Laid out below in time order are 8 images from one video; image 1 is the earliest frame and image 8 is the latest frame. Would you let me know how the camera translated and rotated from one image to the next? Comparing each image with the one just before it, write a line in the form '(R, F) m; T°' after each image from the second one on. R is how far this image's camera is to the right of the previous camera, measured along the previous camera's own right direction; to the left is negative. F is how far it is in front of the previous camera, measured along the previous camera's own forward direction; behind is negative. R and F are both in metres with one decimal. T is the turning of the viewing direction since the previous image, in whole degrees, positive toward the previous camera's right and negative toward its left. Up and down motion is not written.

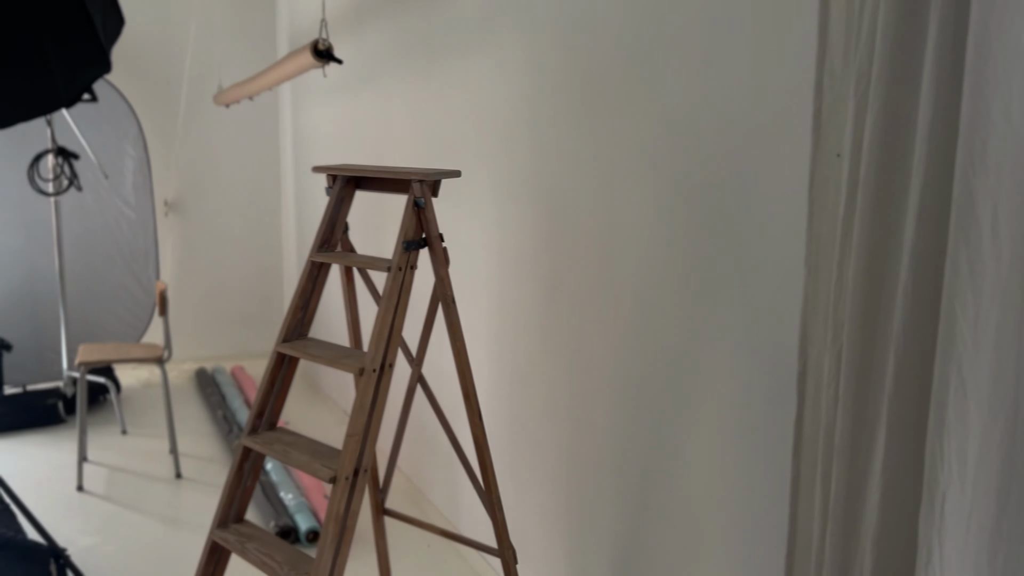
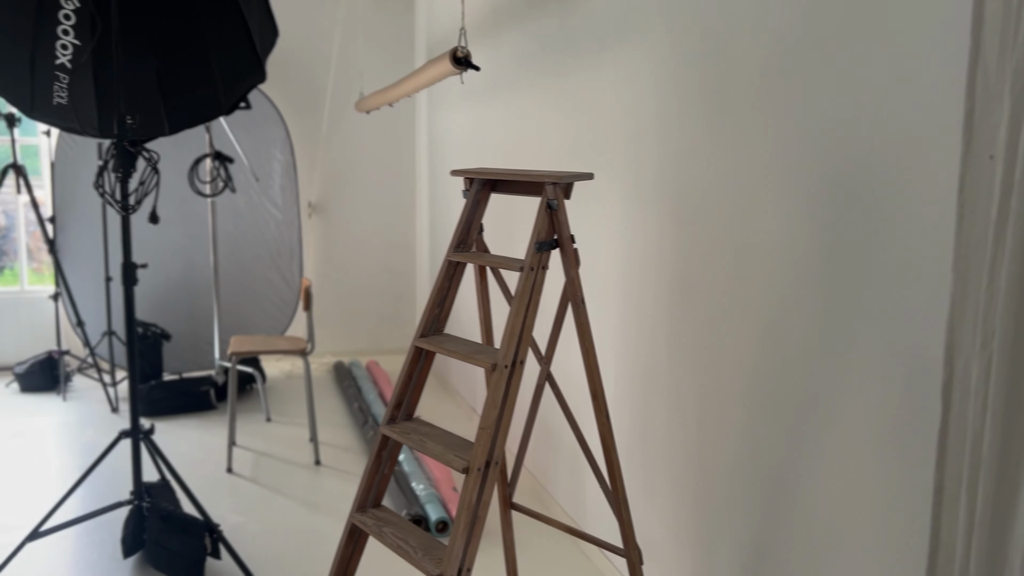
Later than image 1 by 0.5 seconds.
(0.0, 0.0) m; -8°
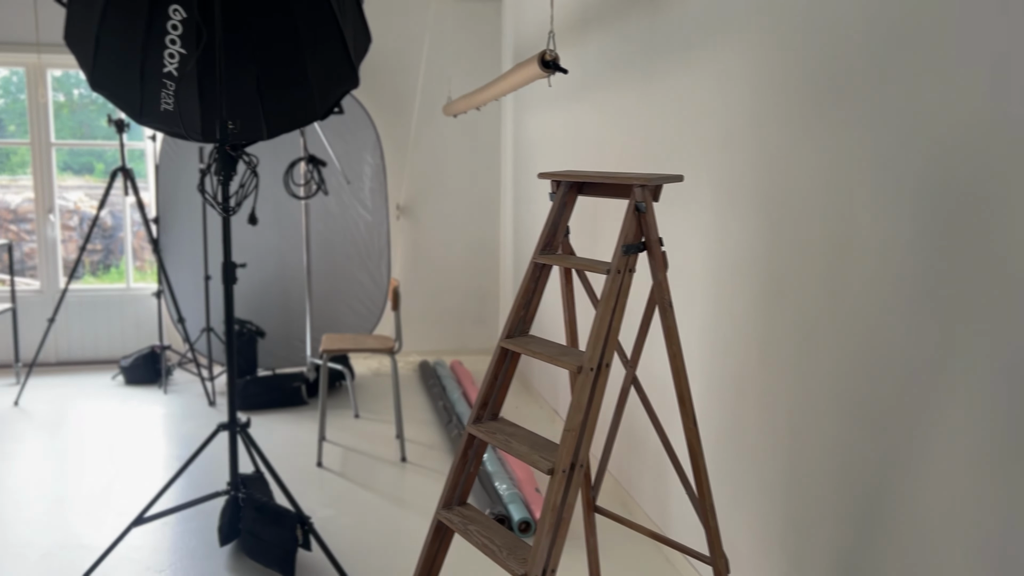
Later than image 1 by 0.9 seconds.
(0.0, 0.0) m; -6°
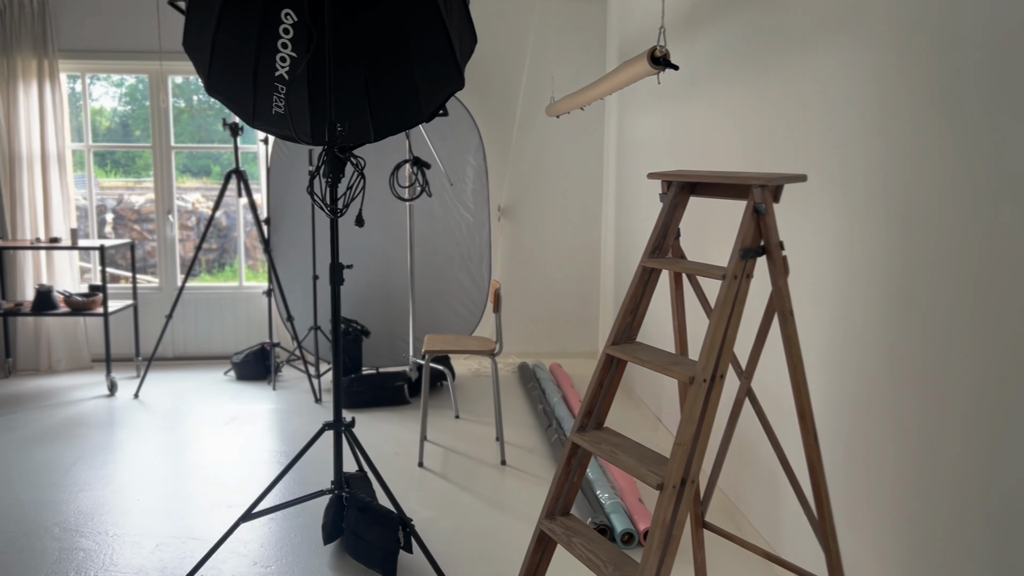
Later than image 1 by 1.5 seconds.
(0.0, 0.0) m; -7°
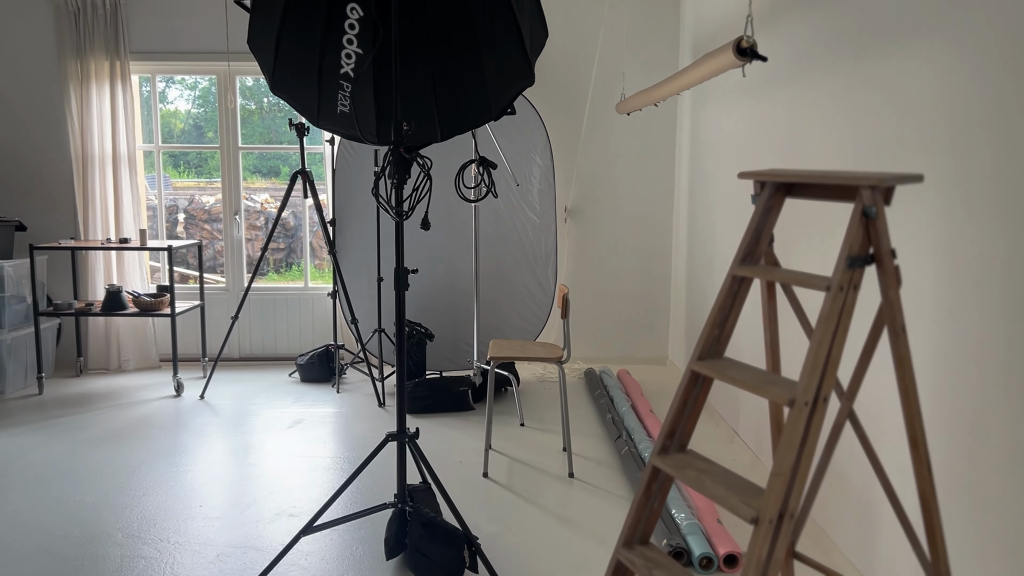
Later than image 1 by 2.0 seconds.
(0.0, +0.1) m; -4°
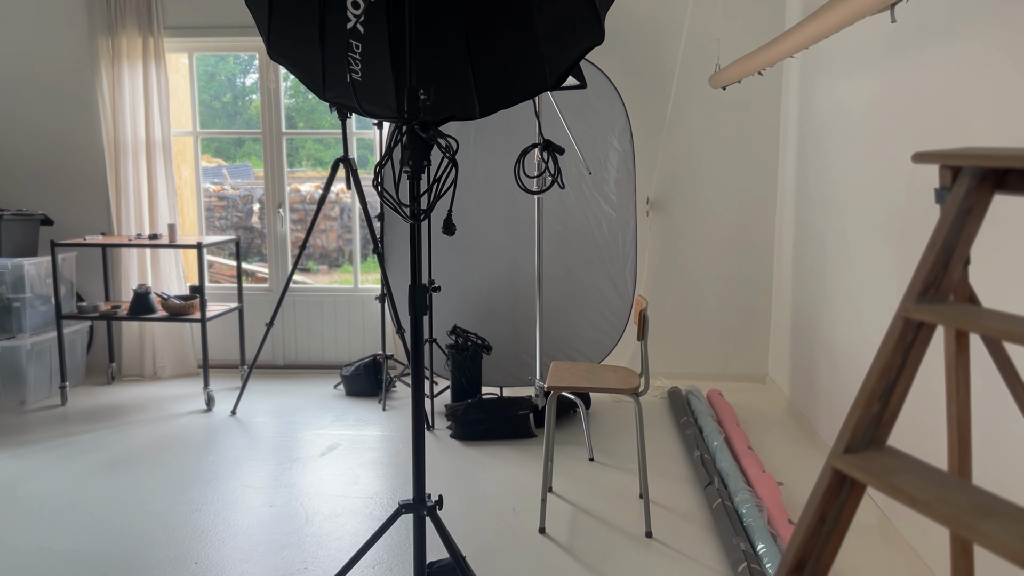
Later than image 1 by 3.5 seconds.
(+0.1, +0.6) m; -6°
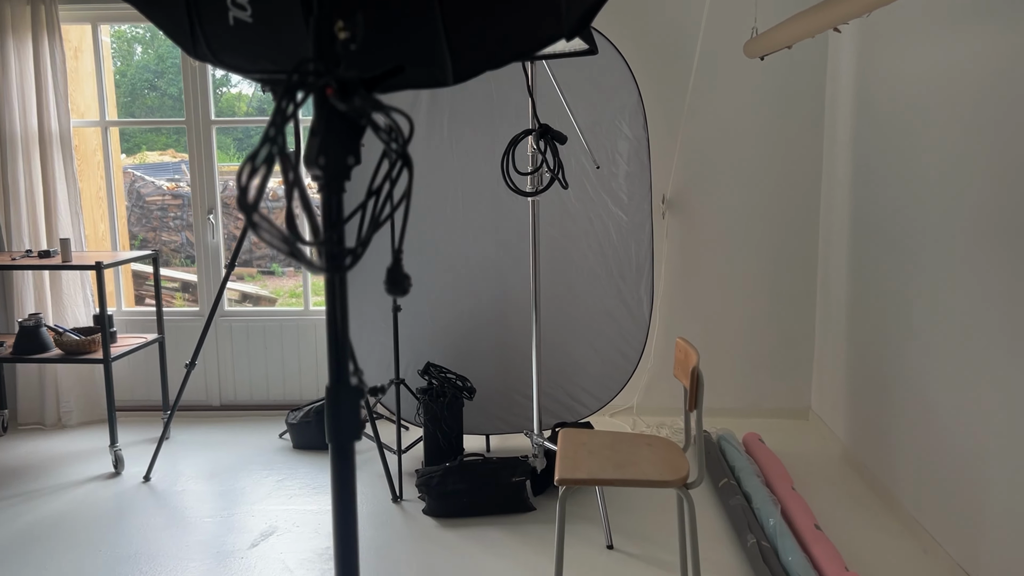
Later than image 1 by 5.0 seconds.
(0.0, +0.7) m; +1°
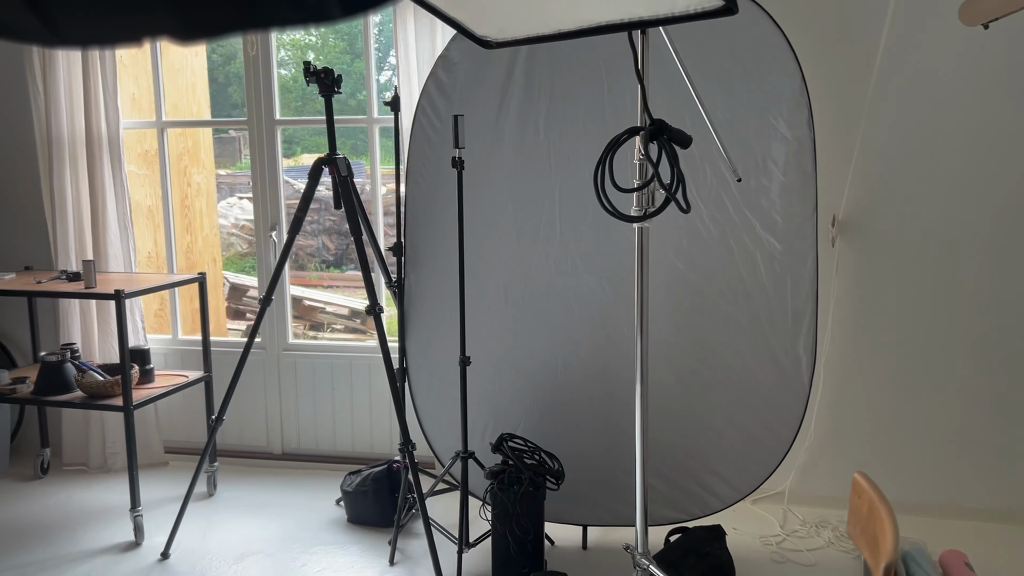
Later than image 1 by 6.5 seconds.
(+0.1, +0.7) m; -10°
